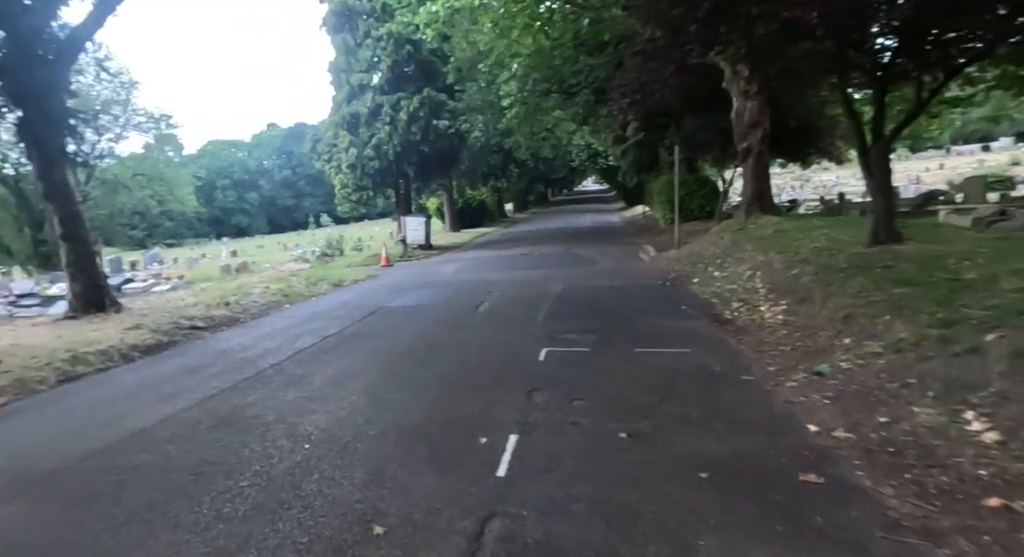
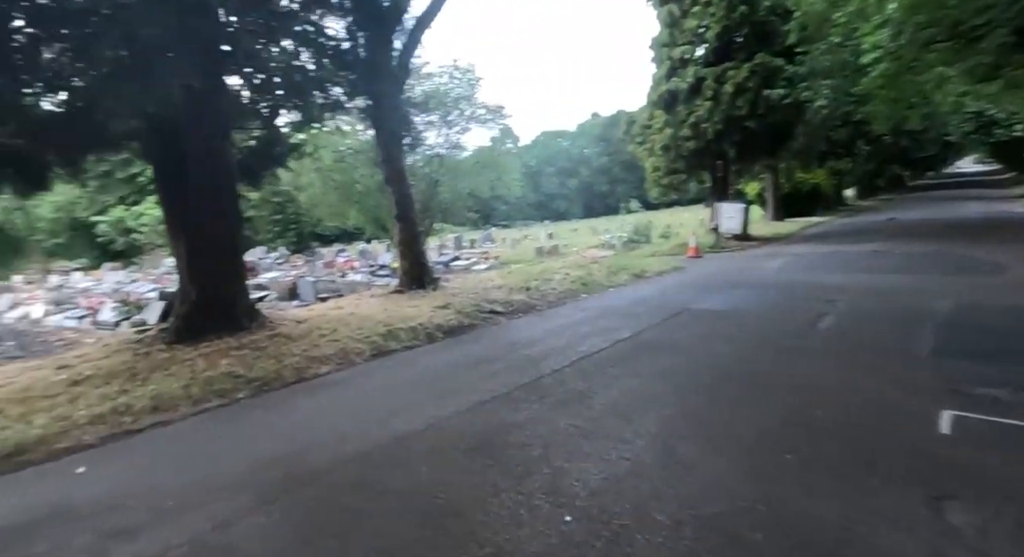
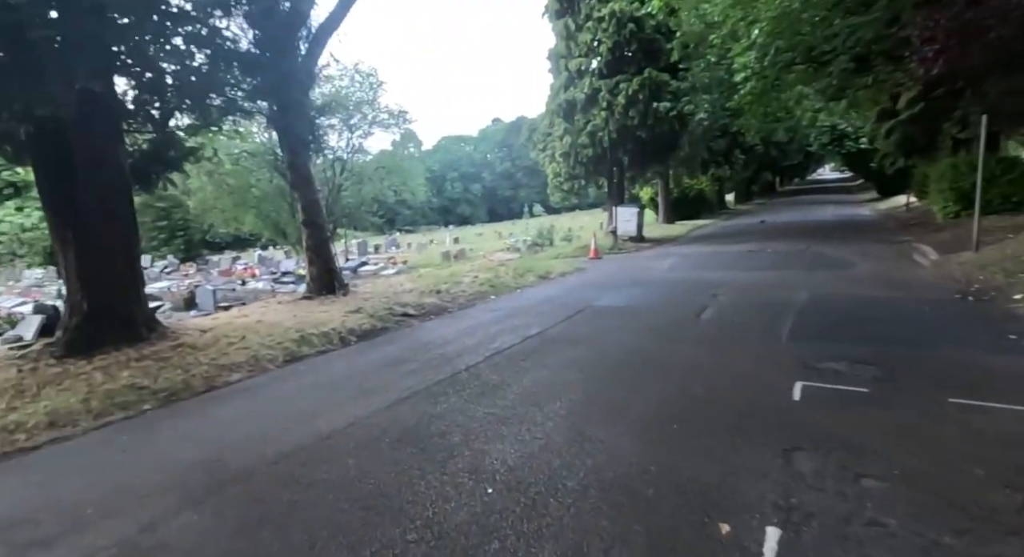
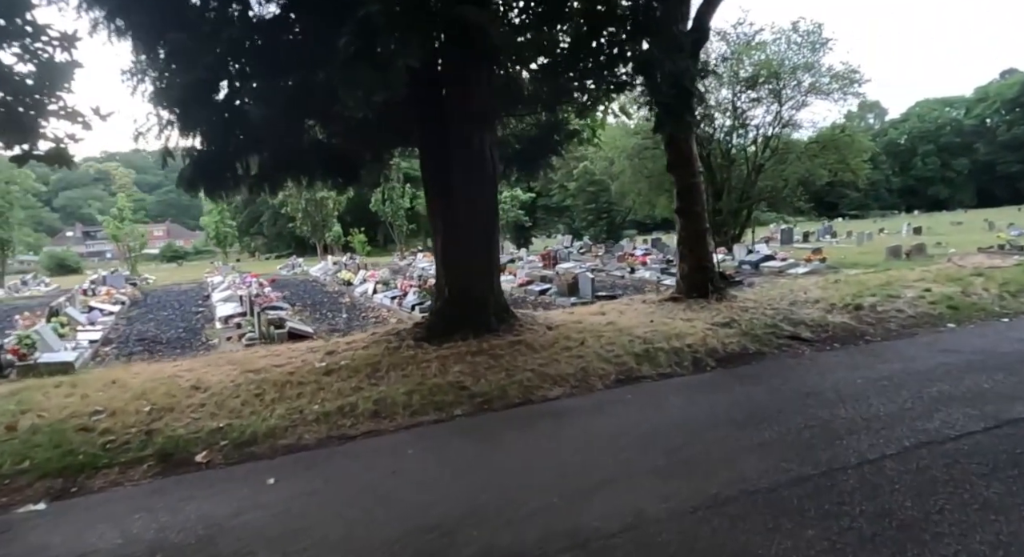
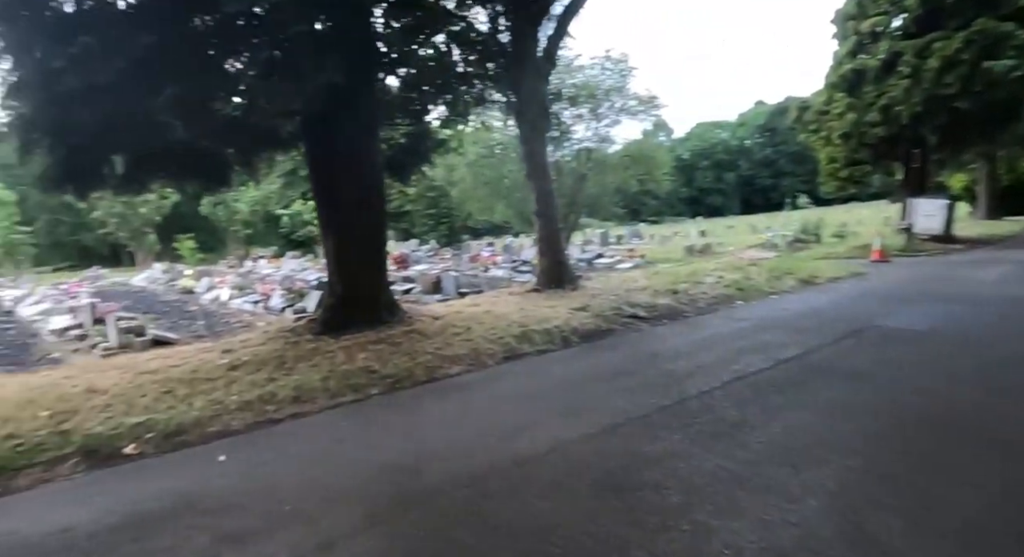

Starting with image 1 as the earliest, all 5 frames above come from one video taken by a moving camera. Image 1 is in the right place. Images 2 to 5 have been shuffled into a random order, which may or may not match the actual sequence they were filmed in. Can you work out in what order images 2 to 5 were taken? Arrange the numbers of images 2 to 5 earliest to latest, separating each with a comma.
3, 2, 5, 4
